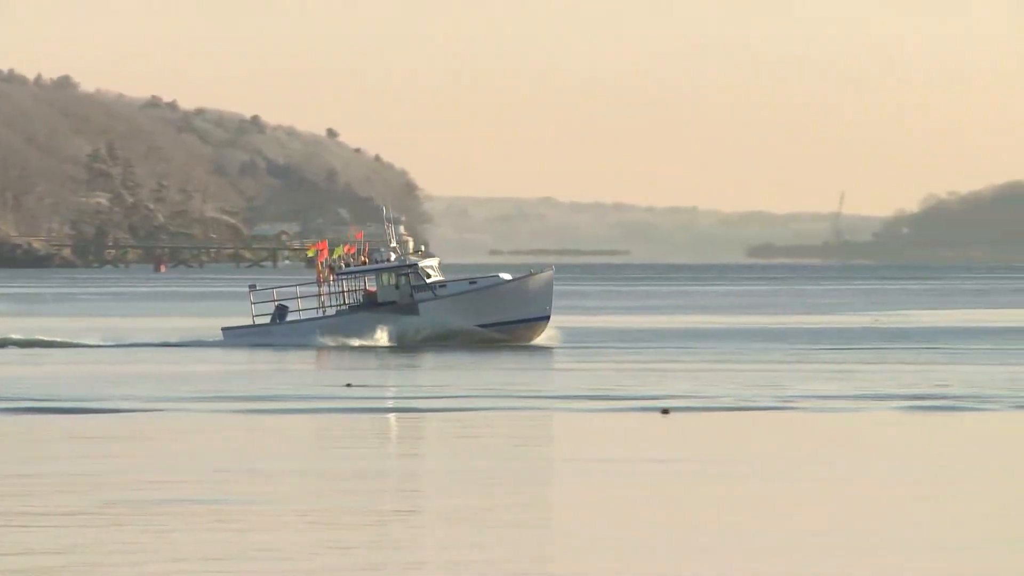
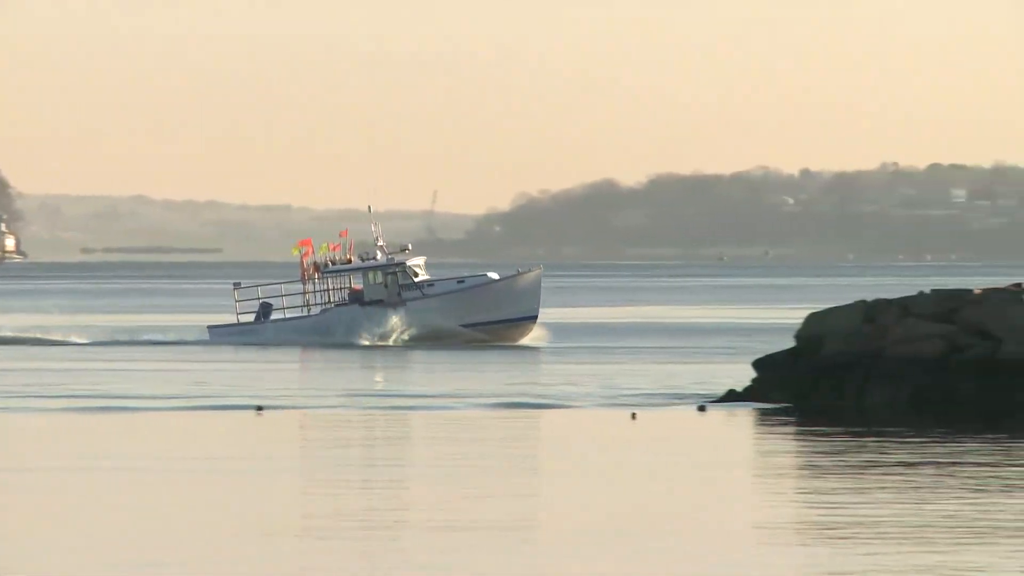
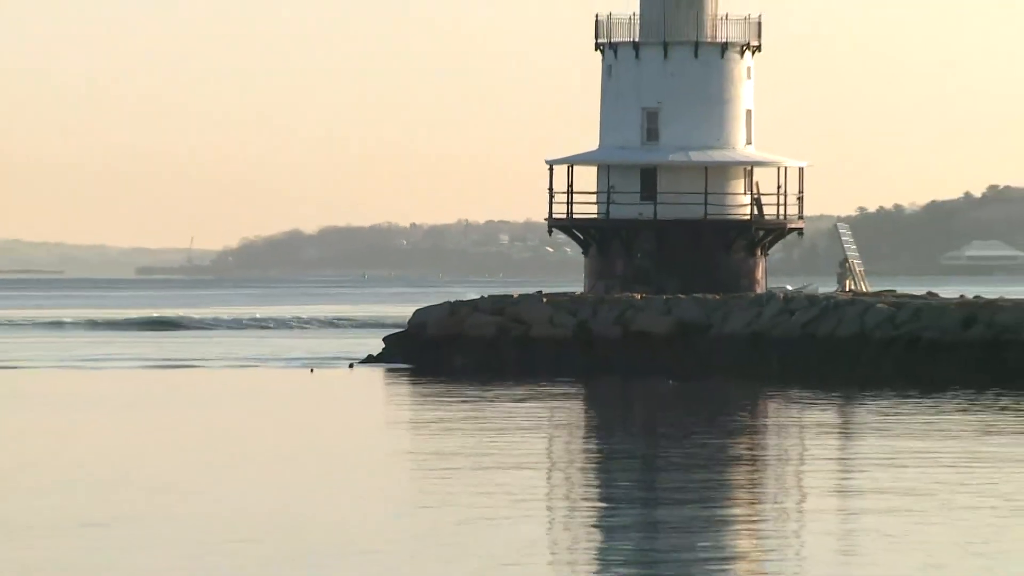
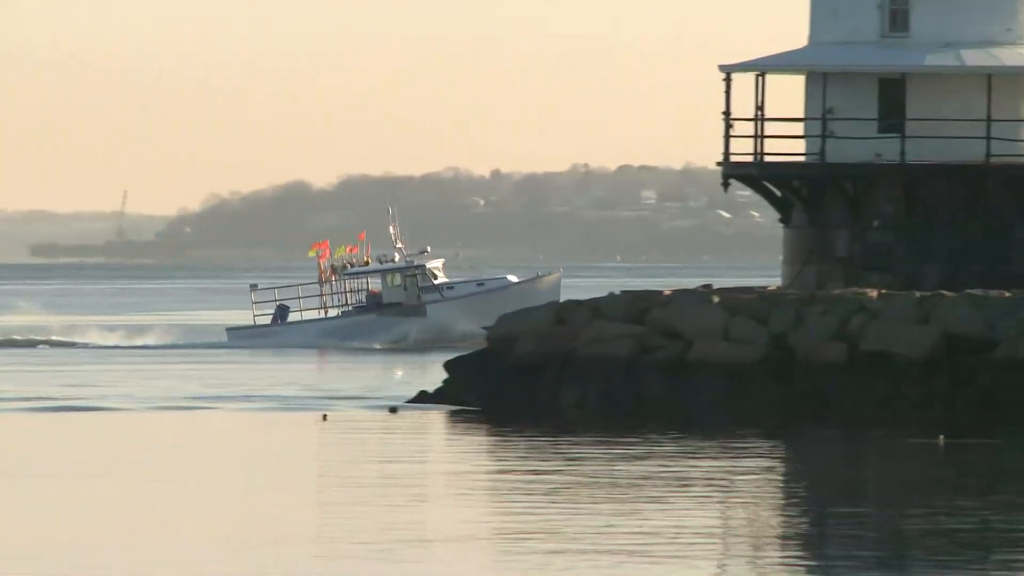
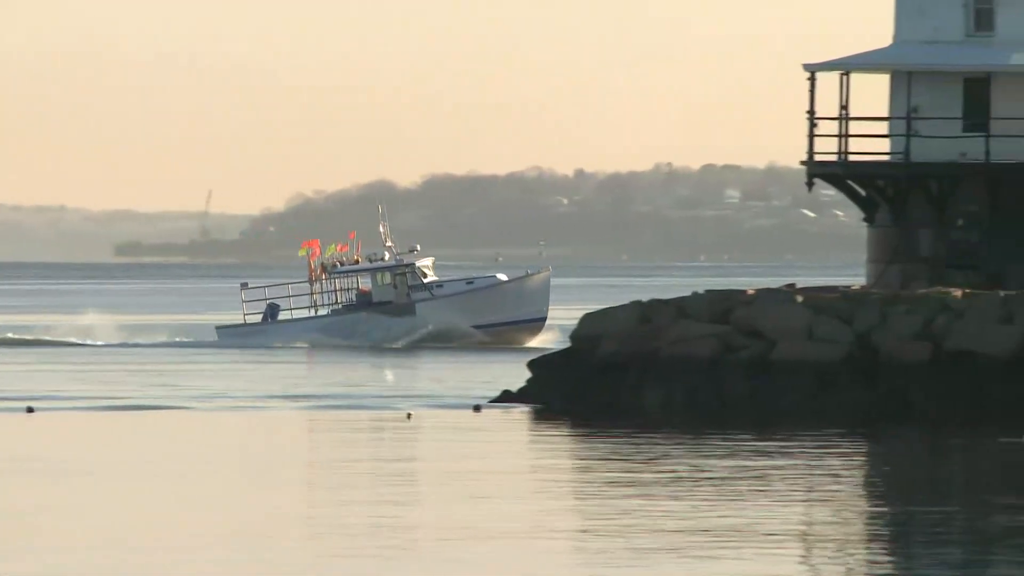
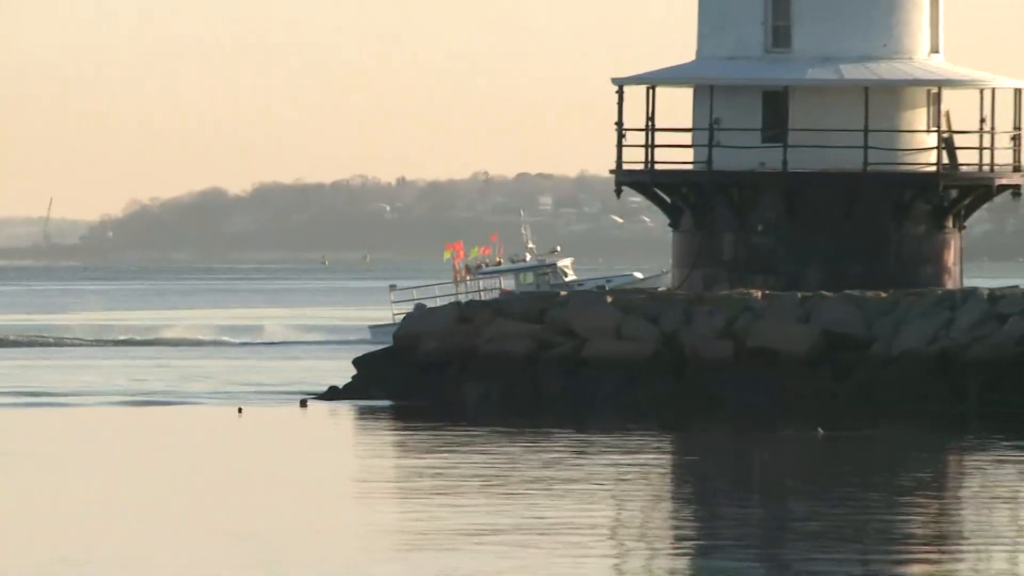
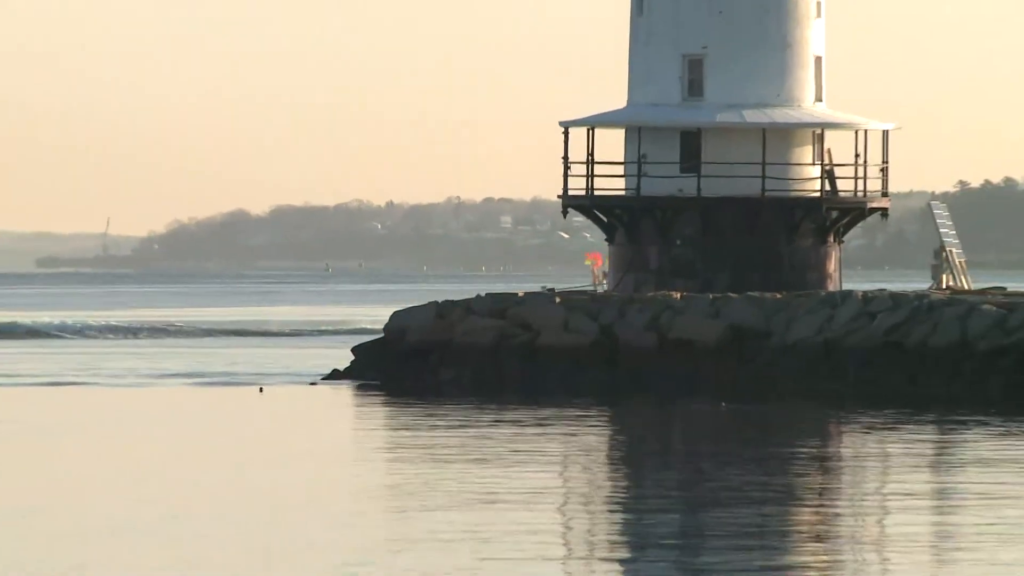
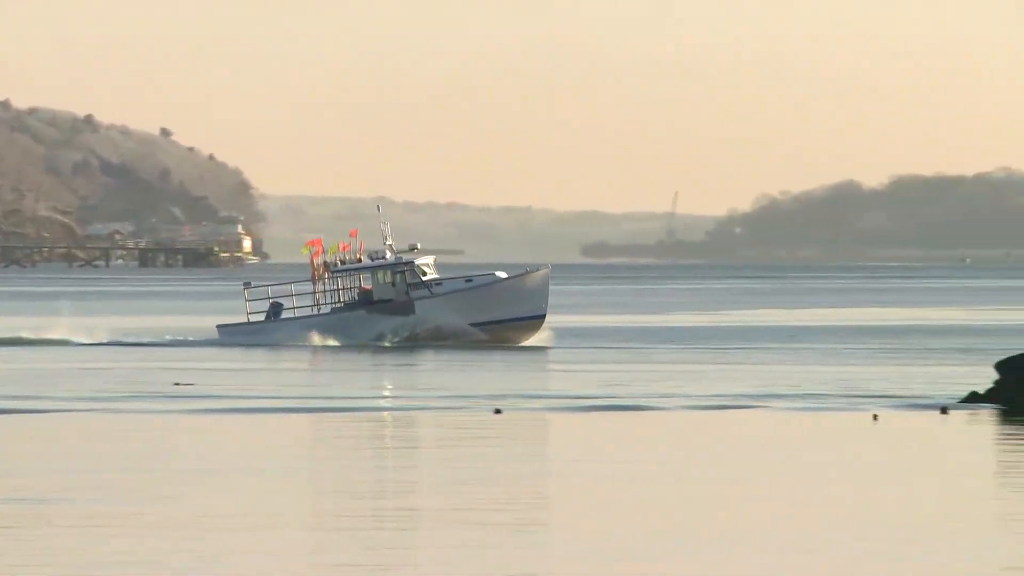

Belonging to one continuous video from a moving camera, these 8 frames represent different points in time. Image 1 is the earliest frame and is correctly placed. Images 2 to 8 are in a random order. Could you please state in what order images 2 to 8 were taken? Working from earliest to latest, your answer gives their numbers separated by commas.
8, 2, 5, 4, 6, 7, 3
